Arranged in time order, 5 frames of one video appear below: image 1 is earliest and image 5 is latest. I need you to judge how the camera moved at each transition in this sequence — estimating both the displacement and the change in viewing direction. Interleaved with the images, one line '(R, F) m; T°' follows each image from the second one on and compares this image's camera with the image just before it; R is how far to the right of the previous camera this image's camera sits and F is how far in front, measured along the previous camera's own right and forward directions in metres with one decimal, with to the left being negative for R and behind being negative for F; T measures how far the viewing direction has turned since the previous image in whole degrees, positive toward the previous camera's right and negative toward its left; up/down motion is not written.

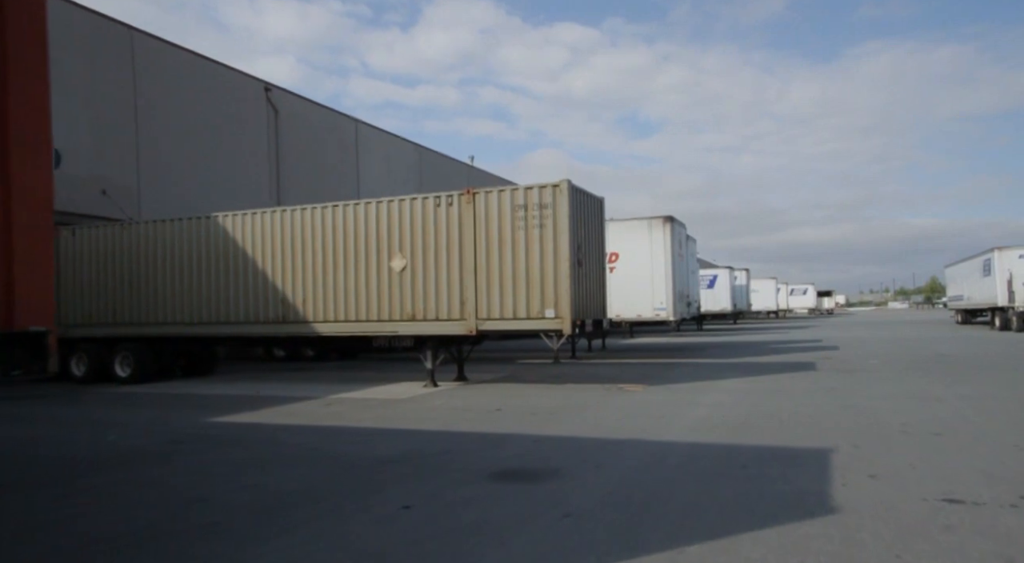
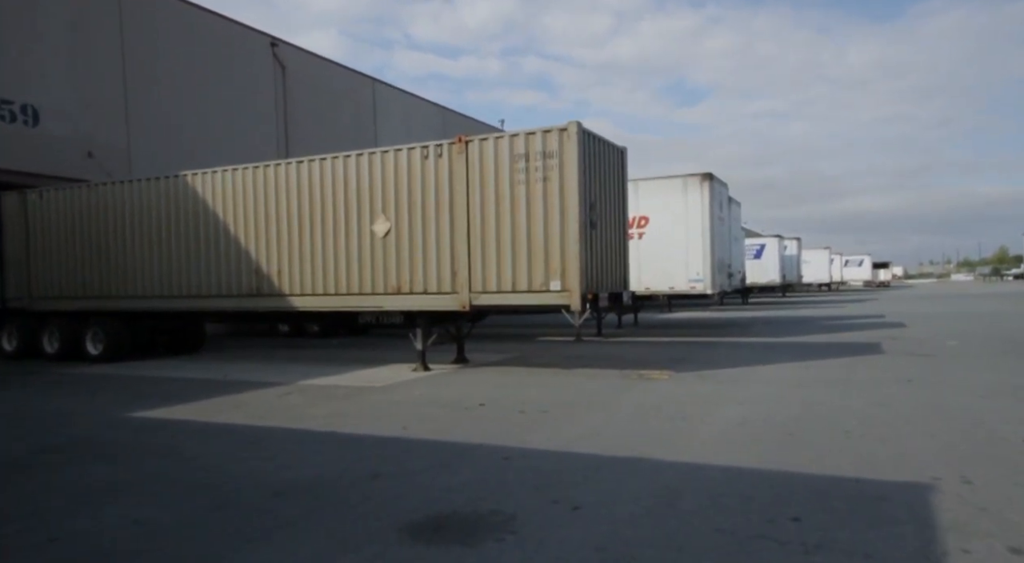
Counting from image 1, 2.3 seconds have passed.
(+0.7, +2.5) m; -3°
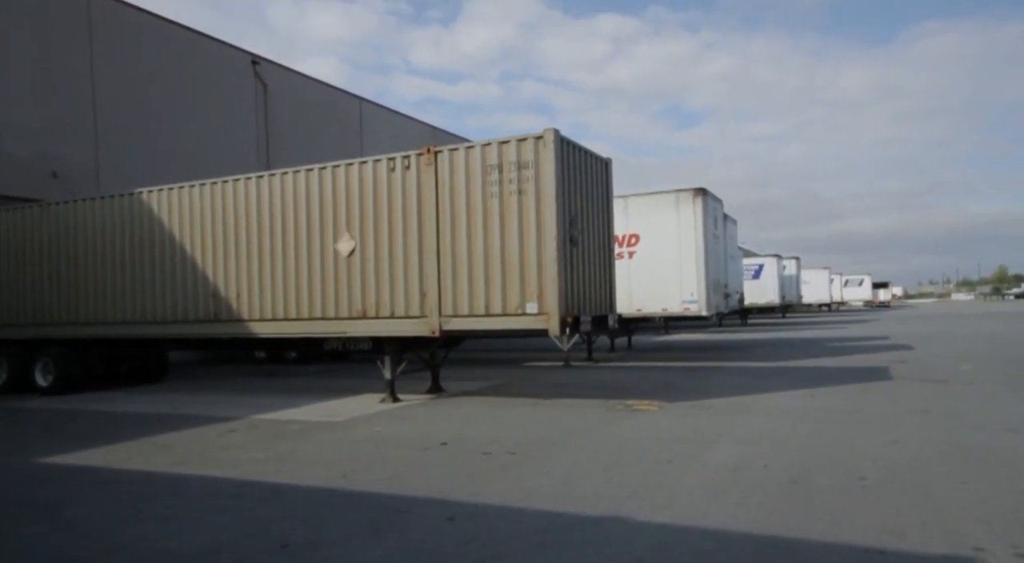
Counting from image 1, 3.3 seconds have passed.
(+0.4, +1.1) m; 0°
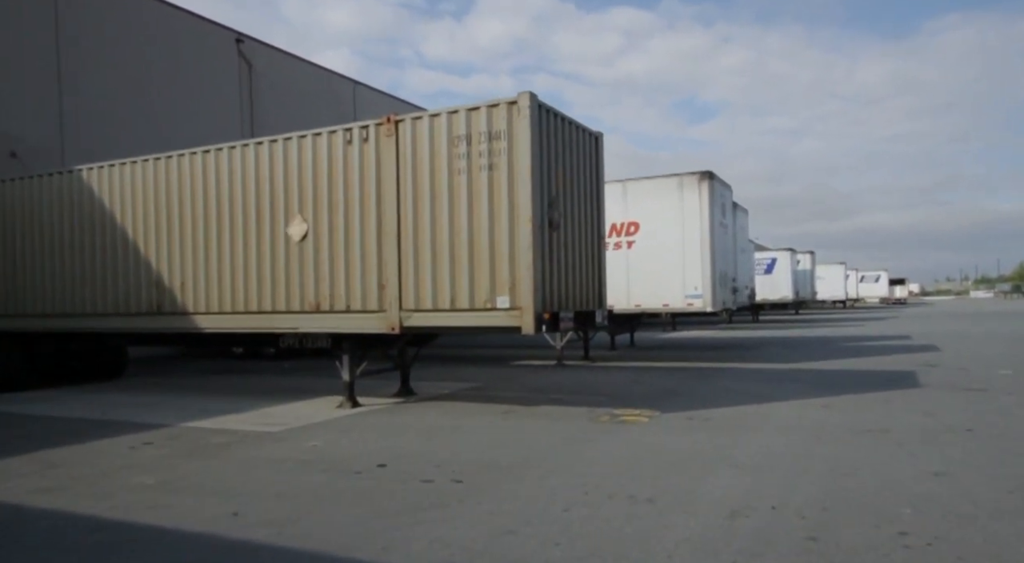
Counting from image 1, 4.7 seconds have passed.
(+0.5, +1.6) m; -1°
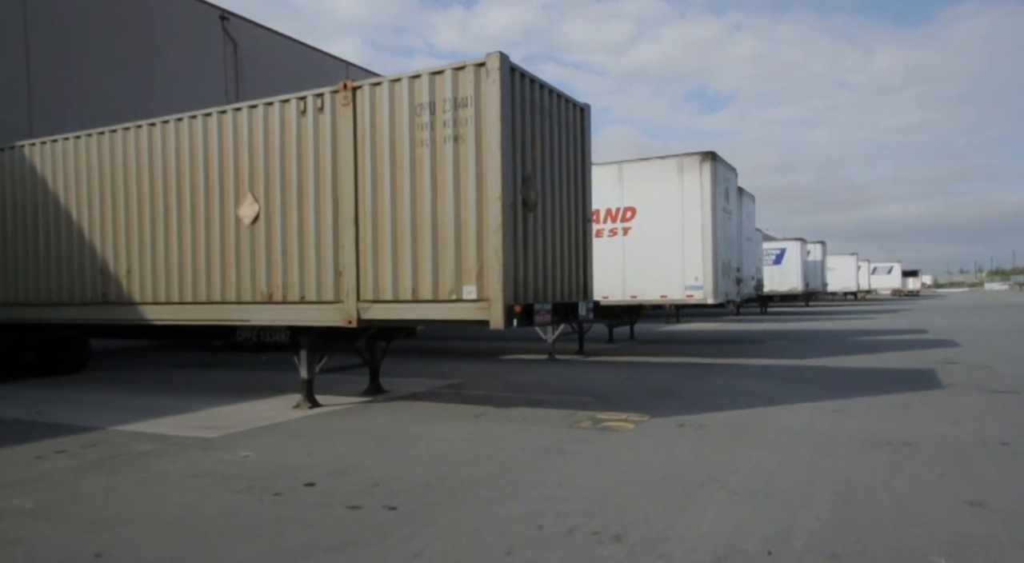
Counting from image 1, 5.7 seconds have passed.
(+0.4, +1.1) m; -1°
